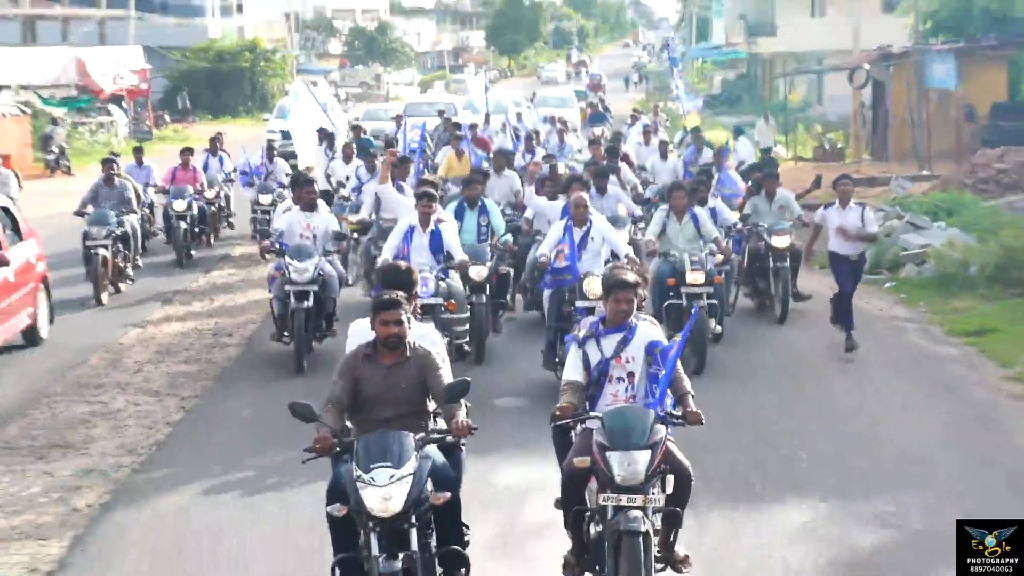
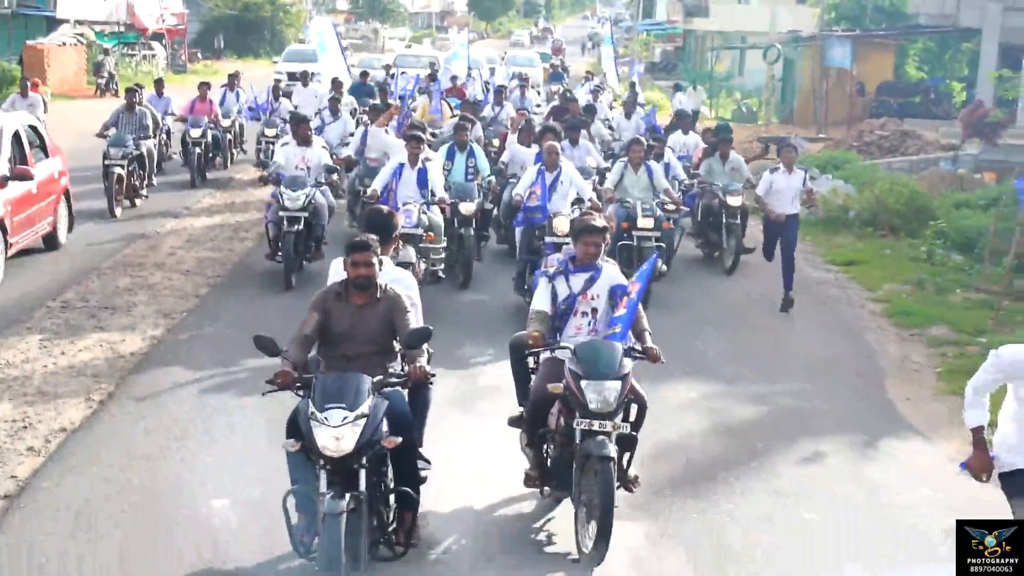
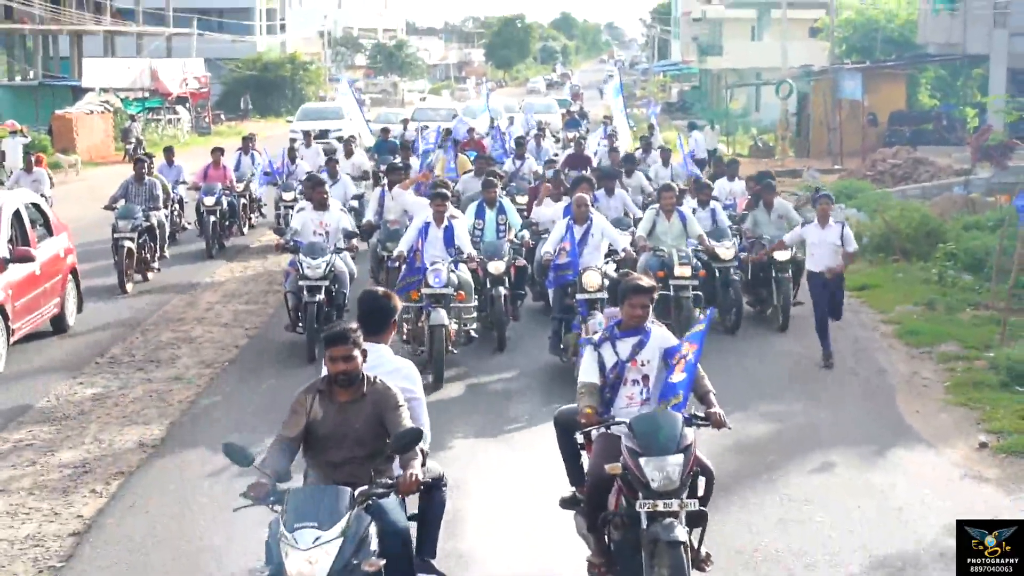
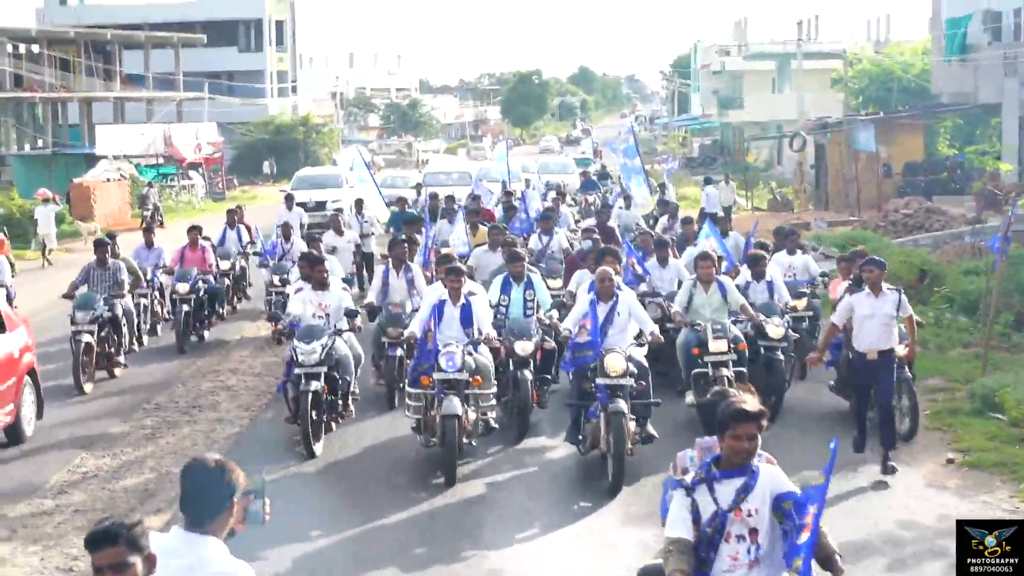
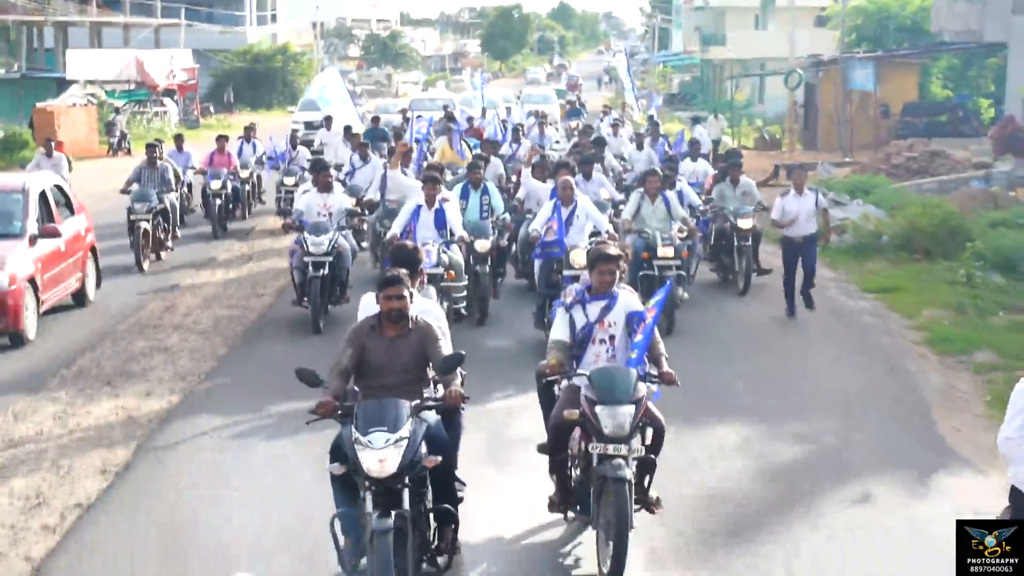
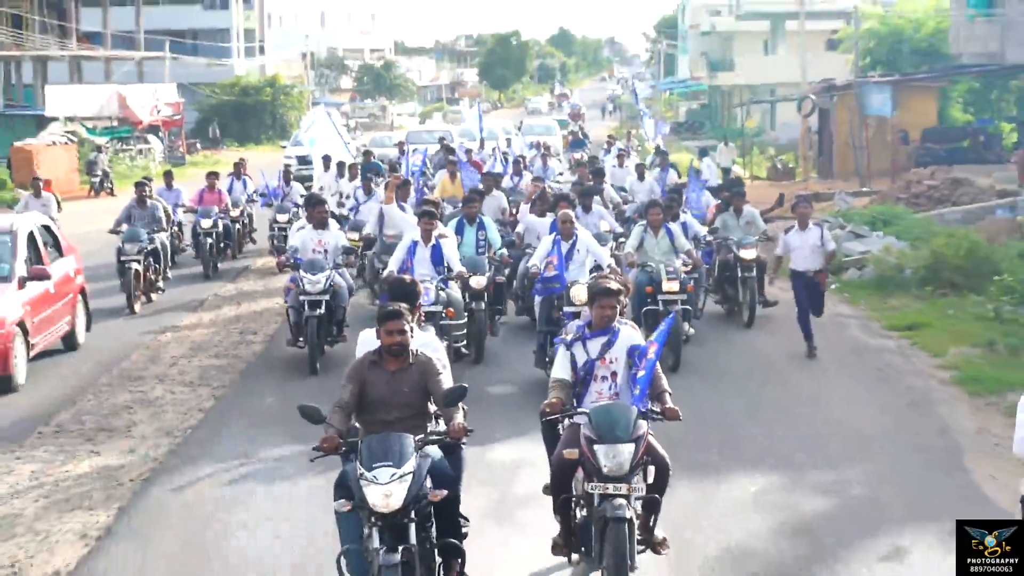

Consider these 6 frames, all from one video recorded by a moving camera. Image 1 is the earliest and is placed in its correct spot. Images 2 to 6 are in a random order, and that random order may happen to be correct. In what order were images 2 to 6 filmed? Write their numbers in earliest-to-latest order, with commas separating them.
6, 5, 2, 3, 4
